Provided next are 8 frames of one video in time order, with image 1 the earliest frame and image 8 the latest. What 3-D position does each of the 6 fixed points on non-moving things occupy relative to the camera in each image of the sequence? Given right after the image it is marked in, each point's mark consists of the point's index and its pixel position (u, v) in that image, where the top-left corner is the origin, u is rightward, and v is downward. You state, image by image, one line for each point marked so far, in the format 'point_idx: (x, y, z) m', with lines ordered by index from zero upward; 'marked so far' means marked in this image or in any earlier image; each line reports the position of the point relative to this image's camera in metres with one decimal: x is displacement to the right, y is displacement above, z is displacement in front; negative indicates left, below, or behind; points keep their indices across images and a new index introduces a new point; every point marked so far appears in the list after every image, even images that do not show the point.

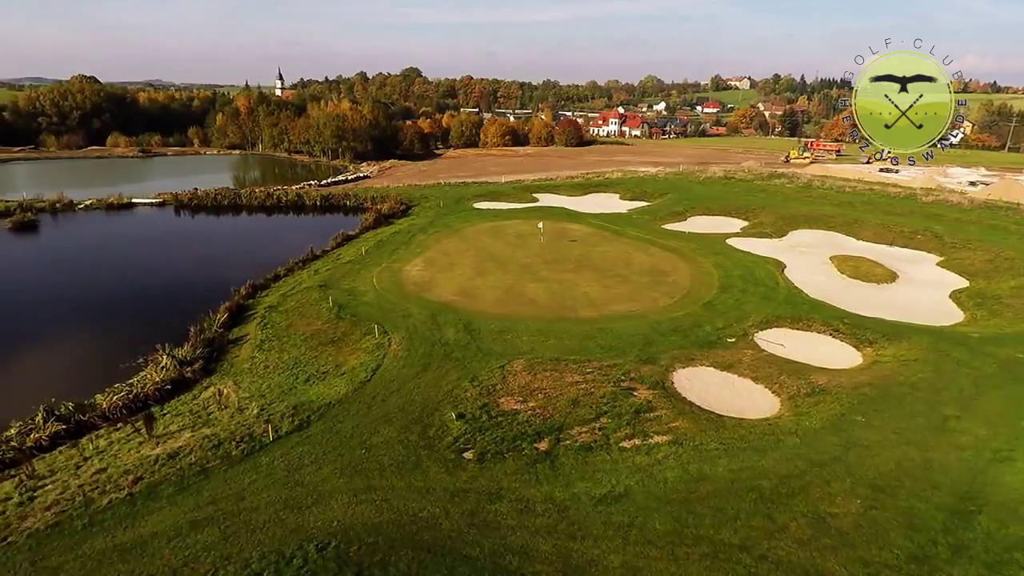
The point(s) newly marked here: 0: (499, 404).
0: (-0.2, -2.2, +14.4) m
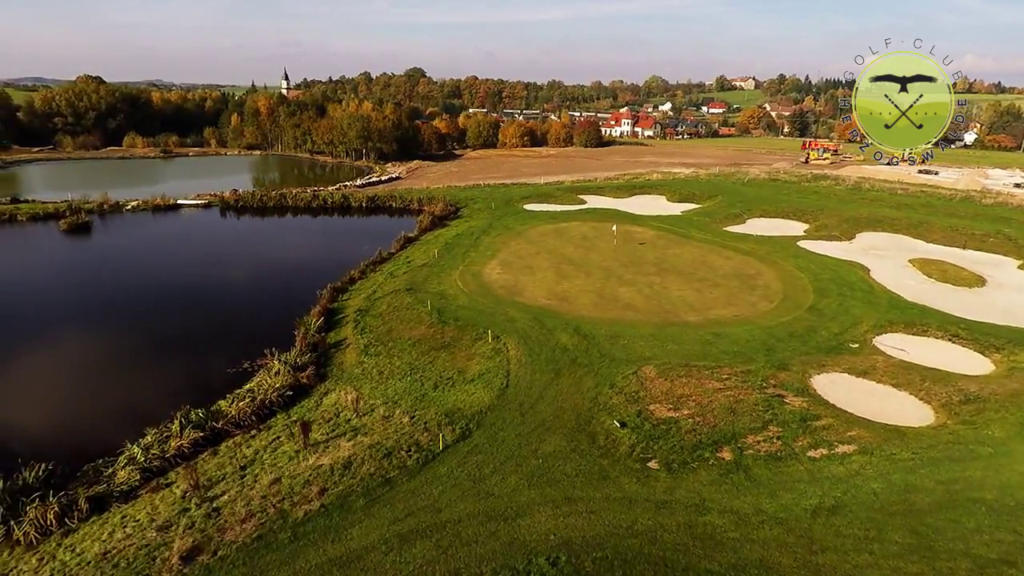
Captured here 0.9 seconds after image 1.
0: (+2.7, -2.3, +14.2) m
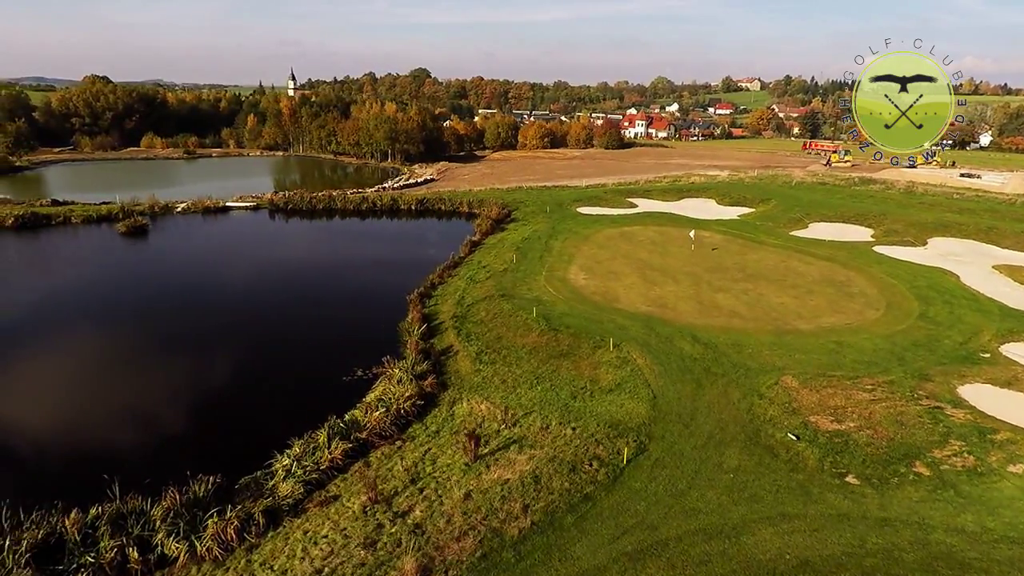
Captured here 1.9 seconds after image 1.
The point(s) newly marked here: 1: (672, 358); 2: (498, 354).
0: (+5.7, -2.5, +14.0) m
1: (+3.8, -1.7, +17.8) m
2: (-0.4, -1.7, +19.6) m
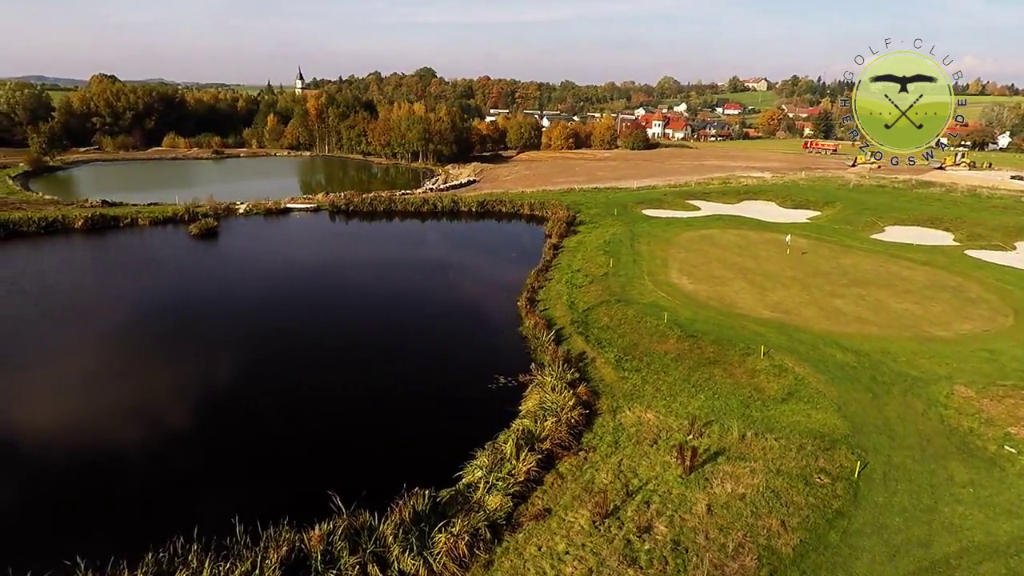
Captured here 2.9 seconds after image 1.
0: (+9.3, -2.7, +13.8) m
1: (+7.5, -1.8, +17.6) m
2: (+3.3, -1.9, +19.4) m
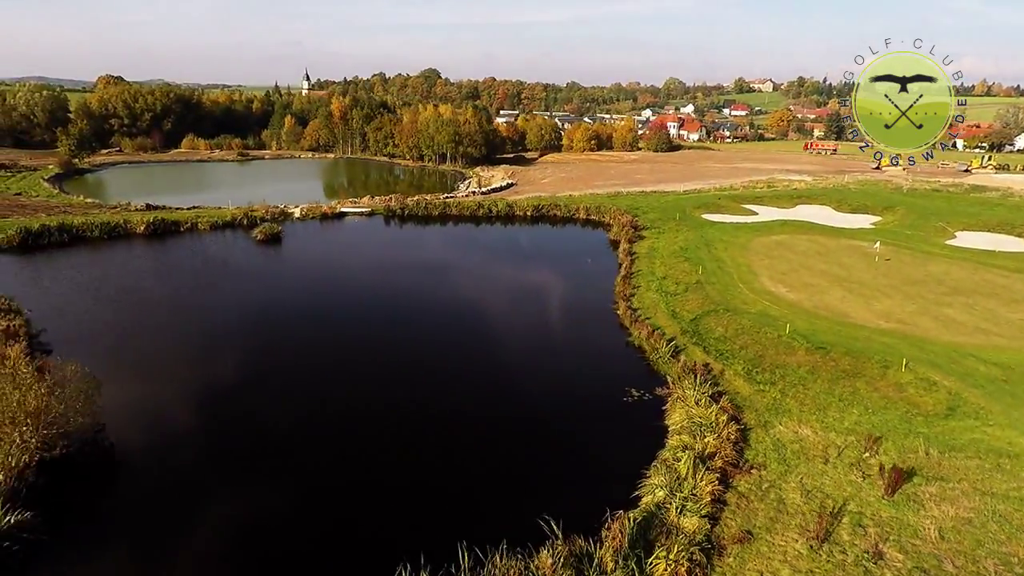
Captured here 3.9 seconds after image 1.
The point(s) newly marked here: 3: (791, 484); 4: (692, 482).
0: (+12.7, -3.0, +13.6) m
1: (+10.8, -2.1, +17.3) m
2: (+6.6, -2.2, +19.1) m
3: (+5.1, -3.6, +14.0) m
4: (+3.2, -3.6, +13.9) m
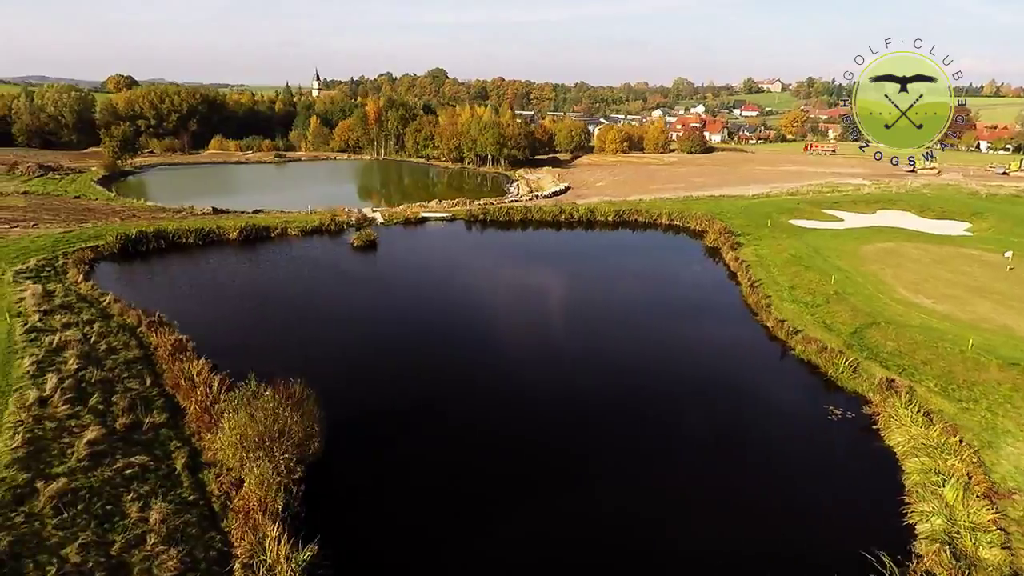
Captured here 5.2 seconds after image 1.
0: (+17.4, -3.4, +13.1) m
1: (+15.5, -2.5, +16.9) m
2: (+11.4, -2.6, +18.7) m
3: (+9.9, -4.0, +13.5) m
4: (+8.0, -4.0, +13.4) m
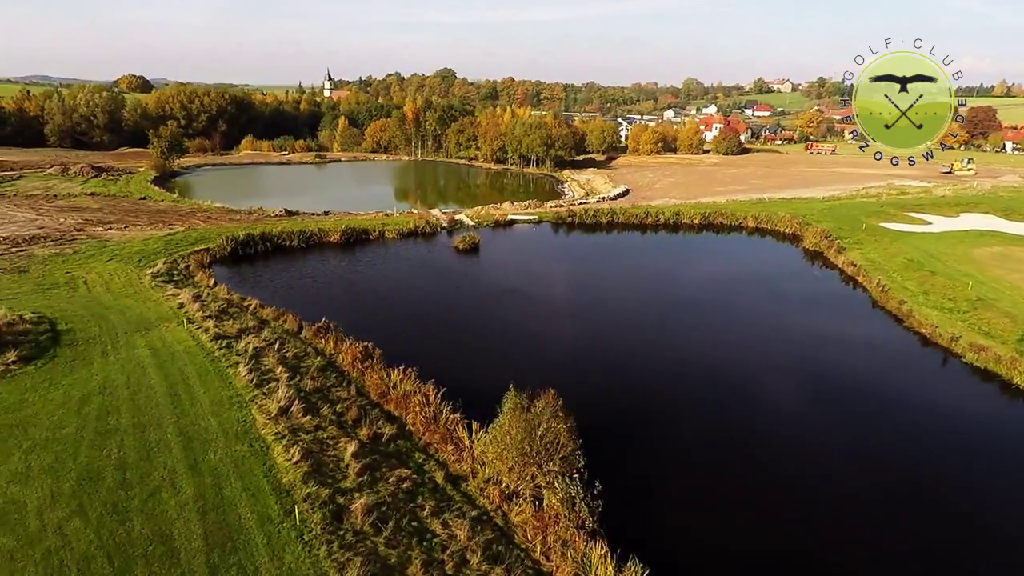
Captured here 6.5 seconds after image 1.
0: (+22.3, -3.6, +12.8) m
1: (+20.4, -2.7, +16.6) m
2: (+16.3, -2.7, +18.4) m
3: (+14.8, -4.2, +13.3) m
4: (+12.9, -4.2, +13.2) m
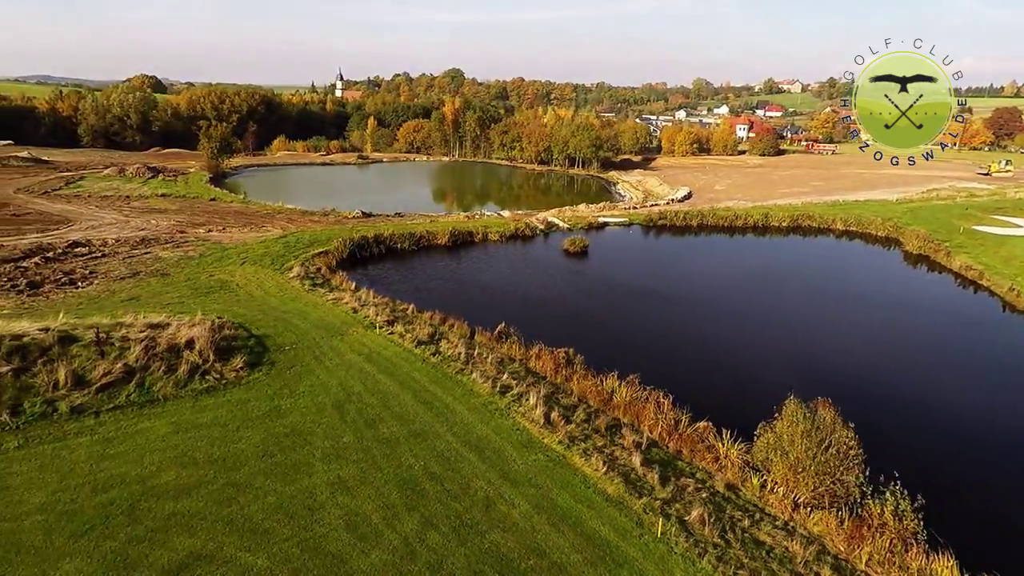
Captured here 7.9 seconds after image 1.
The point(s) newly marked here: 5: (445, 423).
0: (+27.5, -3.7, +12.8) m
1: (+25.6, -2.9, +16.6) m
2: (+21.4, -2.9, +18.4) m
3: (+20.0, -4.3, +13.2) m
4: (+18.0, -4.4, +13.1) m
5: (-1.3, -2.6, +14.4) m
